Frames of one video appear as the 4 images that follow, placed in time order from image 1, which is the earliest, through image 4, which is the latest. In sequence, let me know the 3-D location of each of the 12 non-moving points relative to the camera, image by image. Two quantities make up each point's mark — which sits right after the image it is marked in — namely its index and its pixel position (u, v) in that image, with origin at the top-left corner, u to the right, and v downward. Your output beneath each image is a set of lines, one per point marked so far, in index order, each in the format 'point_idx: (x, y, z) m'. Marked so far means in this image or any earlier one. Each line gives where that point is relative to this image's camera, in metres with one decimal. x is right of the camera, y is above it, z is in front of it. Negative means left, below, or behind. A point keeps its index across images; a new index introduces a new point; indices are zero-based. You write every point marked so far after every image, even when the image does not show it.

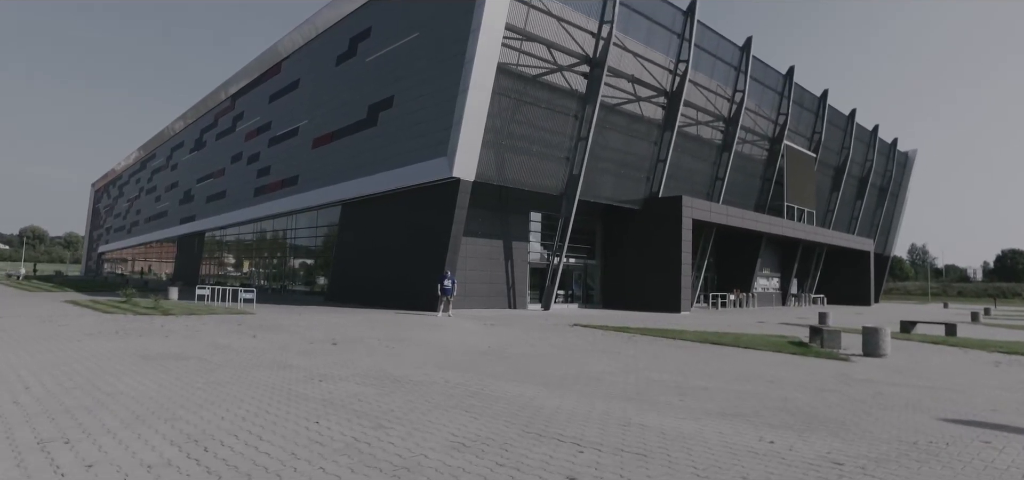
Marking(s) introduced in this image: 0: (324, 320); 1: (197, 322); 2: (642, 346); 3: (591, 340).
0: (-5.1, -2.2, +15.6) m
1: (-7.6, -2.0, +13.9) m
2: (+2.7, -2.2, +12.1) m
3: (+1.8, -2.3, +13.1) m
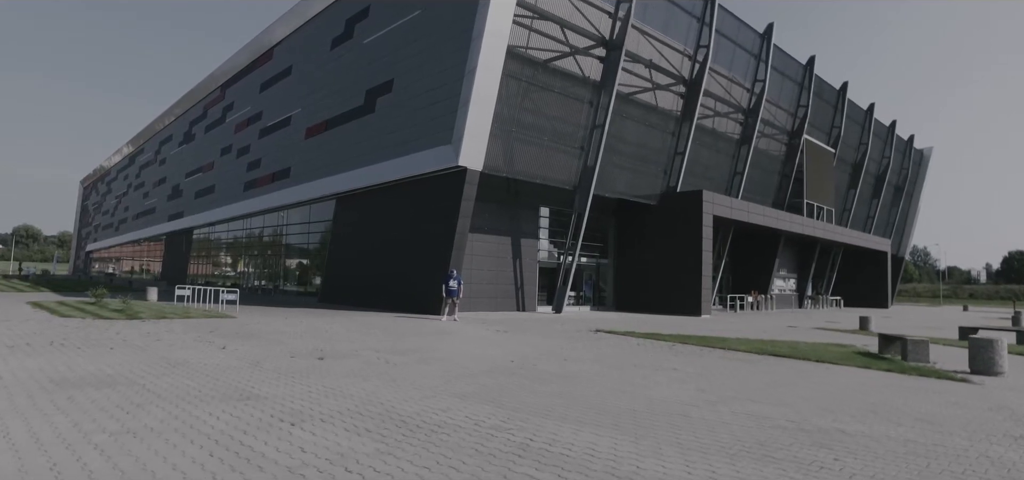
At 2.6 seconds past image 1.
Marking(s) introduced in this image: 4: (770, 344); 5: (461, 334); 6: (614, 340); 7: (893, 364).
0: (-4.6, -2.0, +13.5) m
1: (-7.1, -1.8, +11.8) m
2: (+3.1, -2.1, +10.1) m
3: (+2.2, -2.1, +11.1) m
4: (+5.9, -2.4, +13.4) m
5: (-1.2, -2.3, +13.8) m
6: (+2.3, -2.3, +13.1) m
7: (+6.5, -2.1, +10.0) m
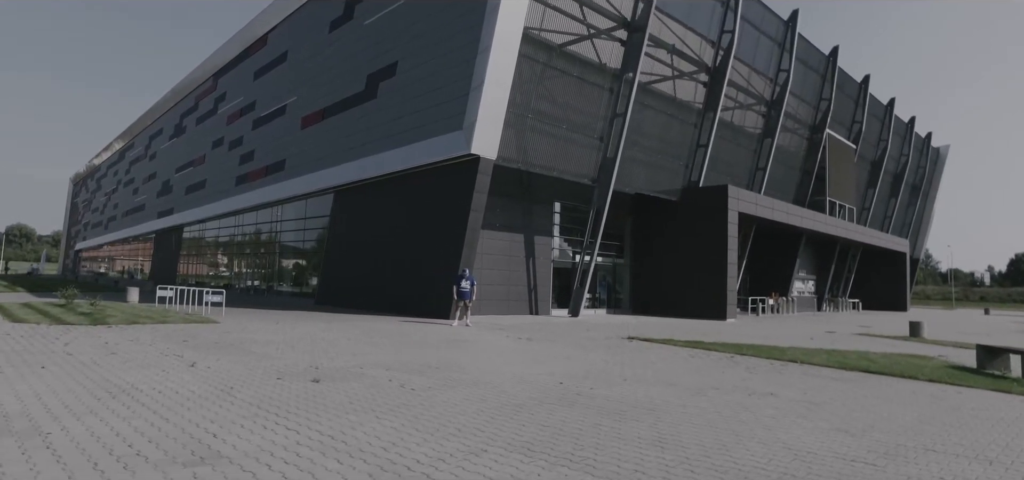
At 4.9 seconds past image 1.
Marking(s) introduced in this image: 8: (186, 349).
0: (-4.1, -1.9, +11.6) m
1: (-6.5, -1.7, +9.8) m
2: (+3.7, -1.9, +8.2) m
3: (+2.8, -2.0, +9.1) m
4: (+6.5, -2.3, +11.5) m
5: (-0.6, -2.1, +11.9) m
6: (+2.9, -2.2, +11.2) m
7: (+7.1, -2.0, +8.1) m
8: (-4.9, -1.6, +8.8) m
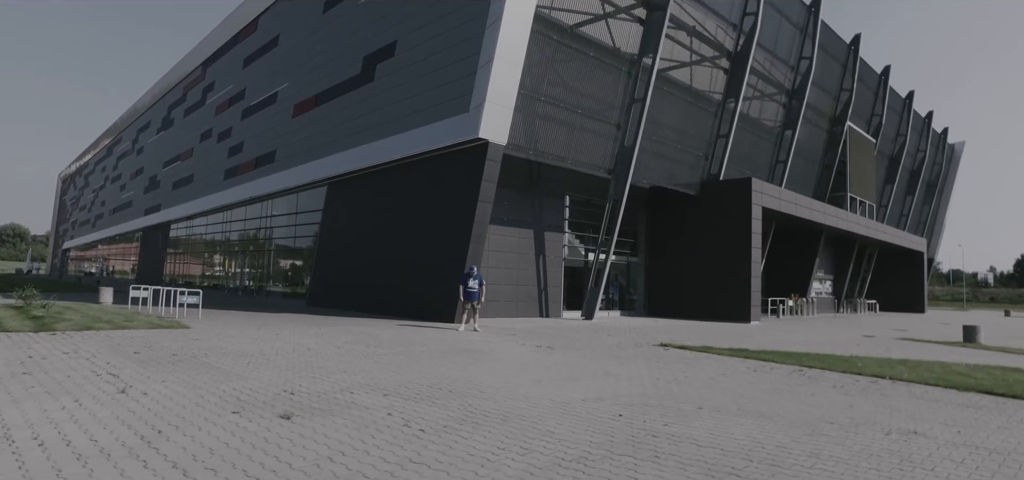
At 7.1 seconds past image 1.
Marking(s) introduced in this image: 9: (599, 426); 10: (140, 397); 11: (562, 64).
0: (-3.7, -1.7, +9.7) m
1: (-6.2, -1.5, +7.9) m
2: (+4.1, -1.8, +6.3) m
3: (+3.2, -1.8, +7.3) m
4: (+6.9, -2.1, +9.6) m
5: (-0.3, -2.0, +10.0) m
6: (+3.2, -2.0, +9.4) m
7: (+7.5, -1.8, +6.2) m
8: (-4.6, -1.5, +6.9) m
9: (+0.7, -1.5, +4.9) m
10: (-3.3, -1.4, +5.2) m
11: (+1.7, +6.0, +19.6) m
